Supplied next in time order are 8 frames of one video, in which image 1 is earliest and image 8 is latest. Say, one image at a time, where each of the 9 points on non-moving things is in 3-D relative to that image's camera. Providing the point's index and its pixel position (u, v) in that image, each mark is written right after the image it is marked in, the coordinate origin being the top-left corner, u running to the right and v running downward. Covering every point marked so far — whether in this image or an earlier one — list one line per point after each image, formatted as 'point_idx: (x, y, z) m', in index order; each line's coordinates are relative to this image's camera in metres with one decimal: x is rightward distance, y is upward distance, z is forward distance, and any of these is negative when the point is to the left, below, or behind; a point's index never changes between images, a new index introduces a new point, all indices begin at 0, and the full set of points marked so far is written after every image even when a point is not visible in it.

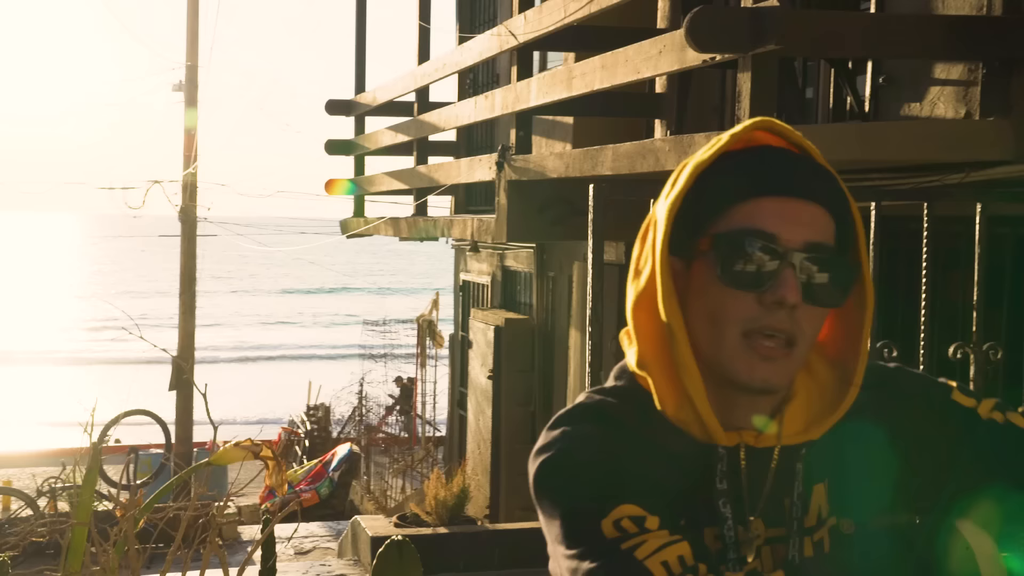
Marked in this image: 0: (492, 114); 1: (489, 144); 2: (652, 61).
0: (-0.1, +1.3, +8.5) m
1: (-0.3, +1.7, +14.0) m
2: (+0.7, +1.1, +5.7) m
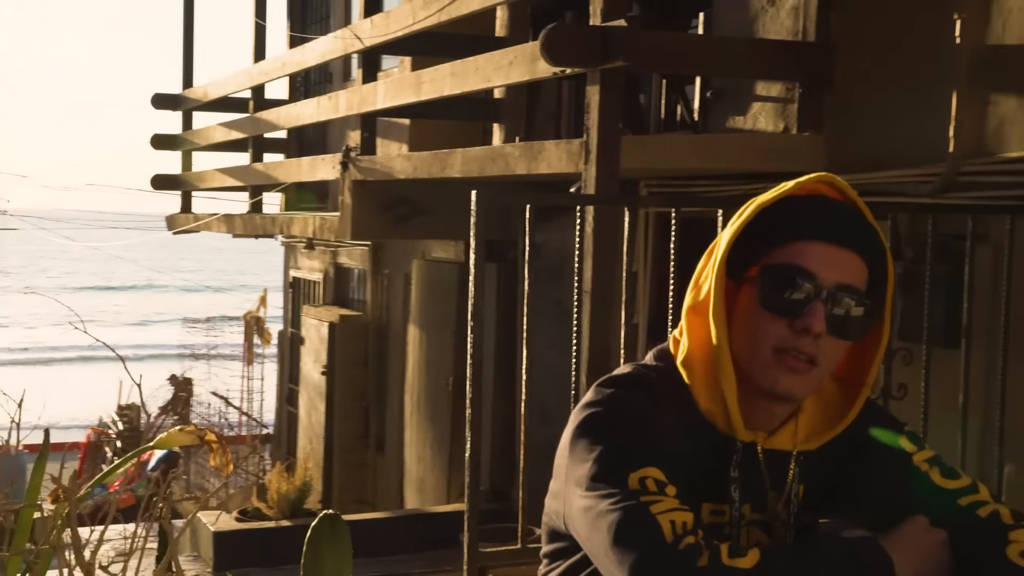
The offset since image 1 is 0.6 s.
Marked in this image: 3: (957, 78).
0: (-1.3, +1.3, +8.6) m
1: (-2.3, +1.8, +14.1) m
2: (-0.1, +1.1, +6.1) m
3: (+1.9, +0.9, +4.9) m
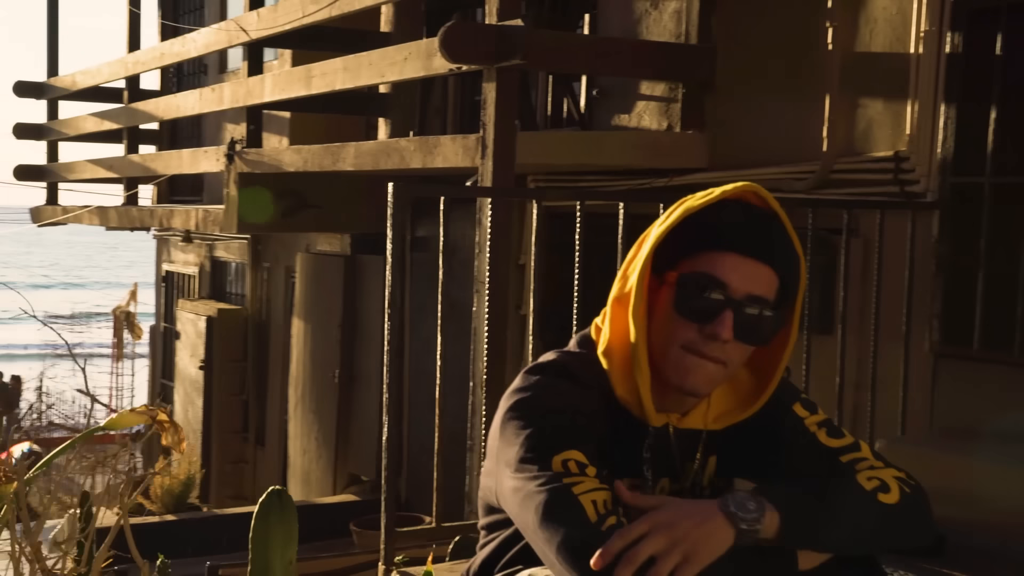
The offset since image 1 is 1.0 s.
0: (-2.2, +1.3, +8.6) m
1: (-3.8, +1.8, +13.9) m
2: (-0.6, +1.2, +6.2) m
3: (+1.4, +1.0, +5.3) m
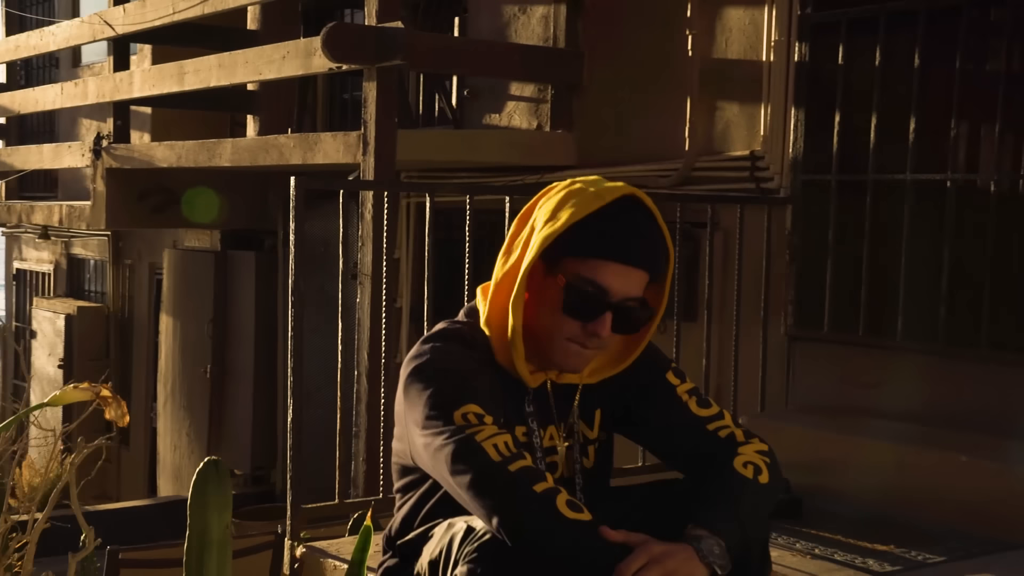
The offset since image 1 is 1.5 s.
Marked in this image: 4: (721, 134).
0: (-3.1, +1.4, +8.5) m
1: (-5.5, +1.9, +13.5) m
2: (-1.3, +1.2, +6.3) m
3: (+0.9, +1.0, +5.7) m
4: (+1.0, +0.7, +5.5) m
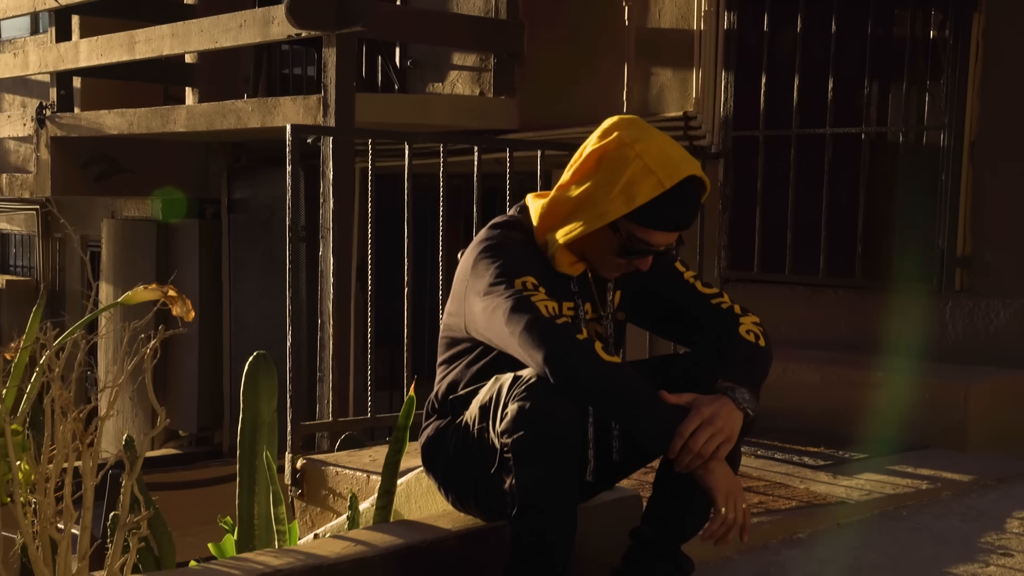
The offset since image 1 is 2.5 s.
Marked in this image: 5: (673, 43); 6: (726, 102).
0: (-3.6, +1.6, +8.7) m
1: (-6.4, +2.1, +13.5) m
2: (-1.6, +1.5, +6.6) m
3: (+0.6, +1.3, +6.2) m
4: (+0.8, +1.0, +6.0) m
5: (+0.8, +1.3, +5.9) m
6: (+1.0, +0.9, +5.5) m
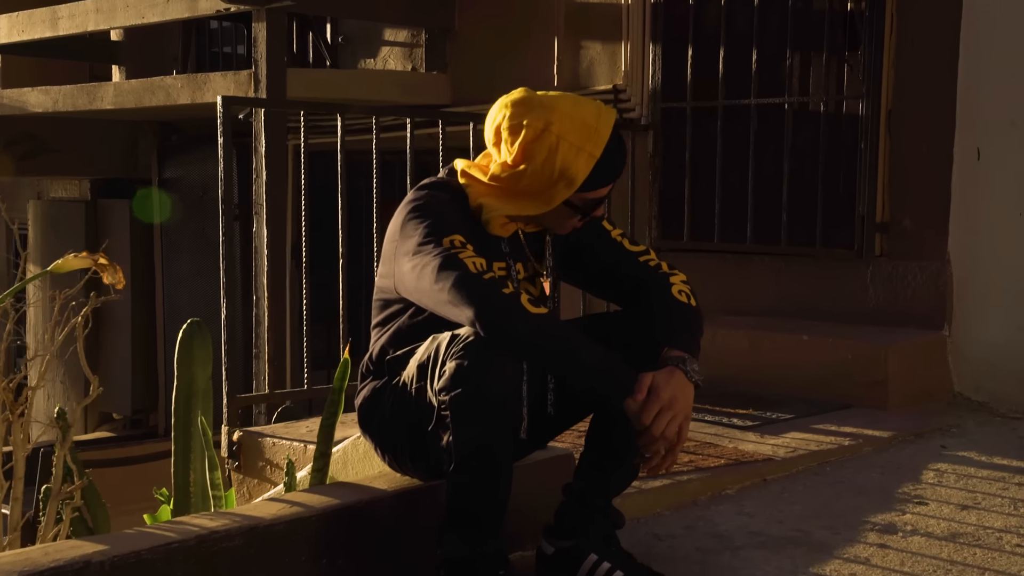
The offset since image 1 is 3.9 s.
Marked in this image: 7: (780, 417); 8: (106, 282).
0: (-4.1, +1.7, +8.5) m
1: (-7.2, +2.3, +13.1) m
2: (-2.0, +1.6, +6.6) m
3: (+0.2, +1.4, +6.2) m
4: (+0.4, +1.1, +6.1) m
5: (+0.5, +1.4, +6.0) m
6: (+0.7, +1.0, +5.6) m
7: (+1.0, -0.5, +4.3) m
8: (-1.0, 0.0, +2.9) m
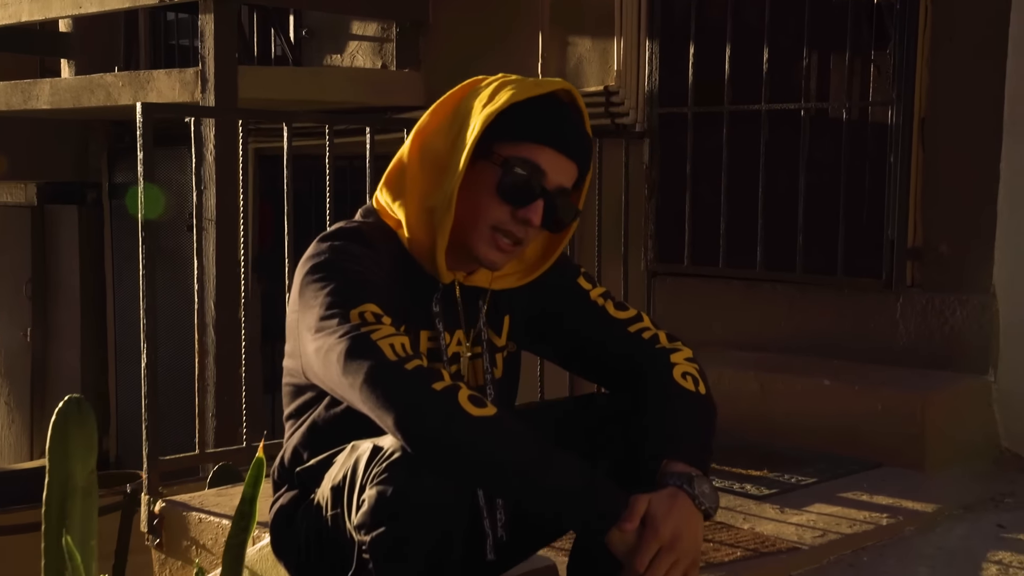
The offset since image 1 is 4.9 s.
0: (-4.3, +1.6, +7.8) m
1: (-7.3, +2.2, +12.4) m
2: (-2.1, +1.5, +5.9) m
3: (+0.1, +1.3, +5.6) m
4: (+0.3, +1.0, +5.5) m
5: (+0.4, +1.3, +5.3) m
6: (+0.6, +0.9, +5.0) m
7: (+0.9, -0.6, +3.7) m
8: (-1.1, -0.1, +2.2) m
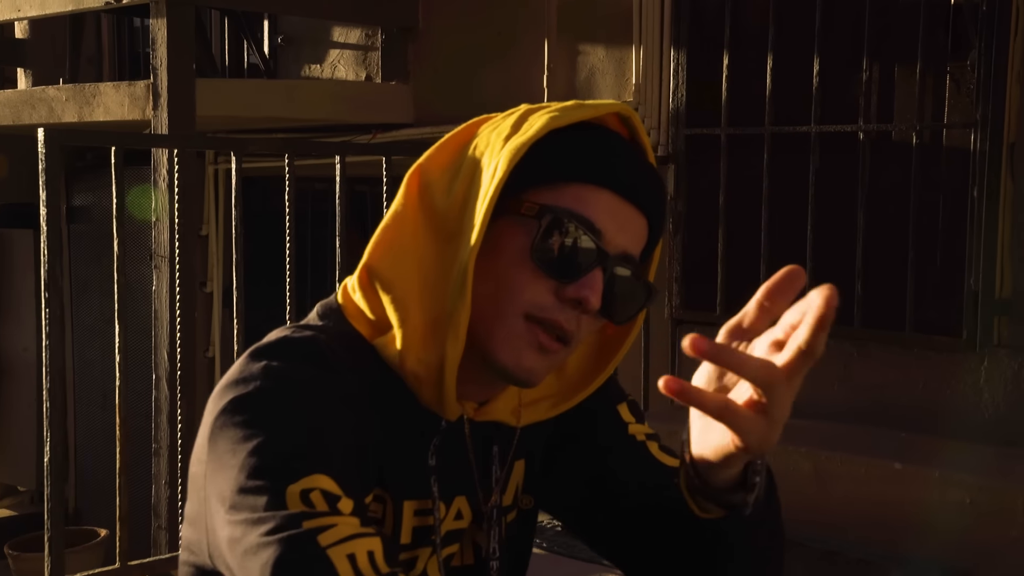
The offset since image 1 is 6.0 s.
0: (-4.3, +1.4, +7.0) m
1: (-7.3, +2.0, +11.6) m
2: (-2.1, +1.3, +5.1) m
3: (+0.1, +1.1, +4.9) m
4: (+0.3, +0.8, +4.7) m
5: (+0.4, +1.1, +4.6) m
6: (+0.6, +0.7, +4.2) m
7: (+0.9, -0.8, +3.0) m
8: (-1.1, -0.3, +1.5) m
